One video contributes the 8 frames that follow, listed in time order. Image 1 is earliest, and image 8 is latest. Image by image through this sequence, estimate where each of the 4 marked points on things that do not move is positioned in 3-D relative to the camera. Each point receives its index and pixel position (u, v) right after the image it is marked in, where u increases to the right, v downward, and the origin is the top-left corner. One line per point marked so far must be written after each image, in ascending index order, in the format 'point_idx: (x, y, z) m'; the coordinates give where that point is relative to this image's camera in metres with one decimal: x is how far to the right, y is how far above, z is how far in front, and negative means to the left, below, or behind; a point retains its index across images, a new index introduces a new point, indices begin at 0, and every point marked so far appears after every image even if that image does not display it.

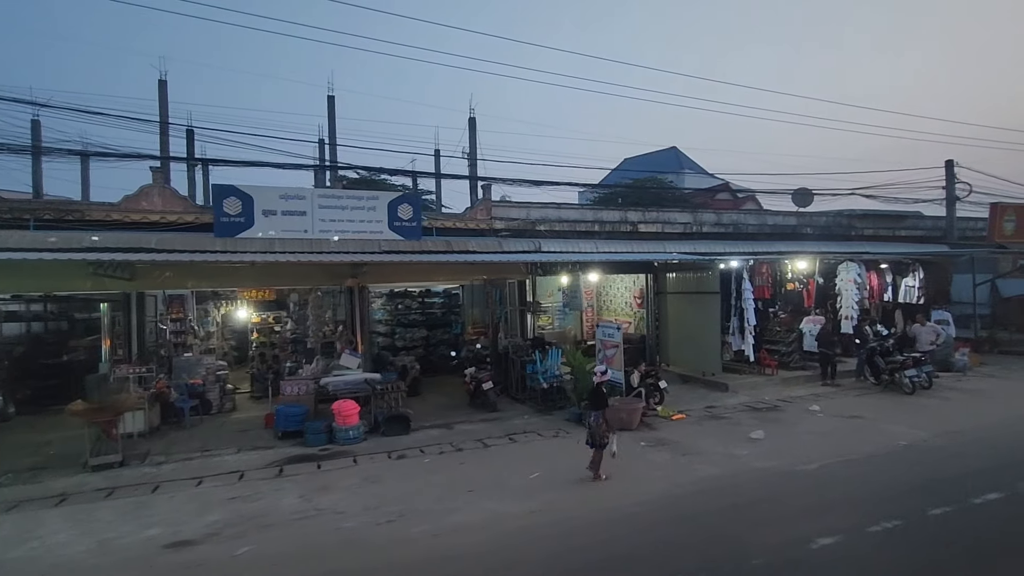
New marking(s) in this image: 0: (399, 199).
0: (-2.5, +2.0, +12.0) m
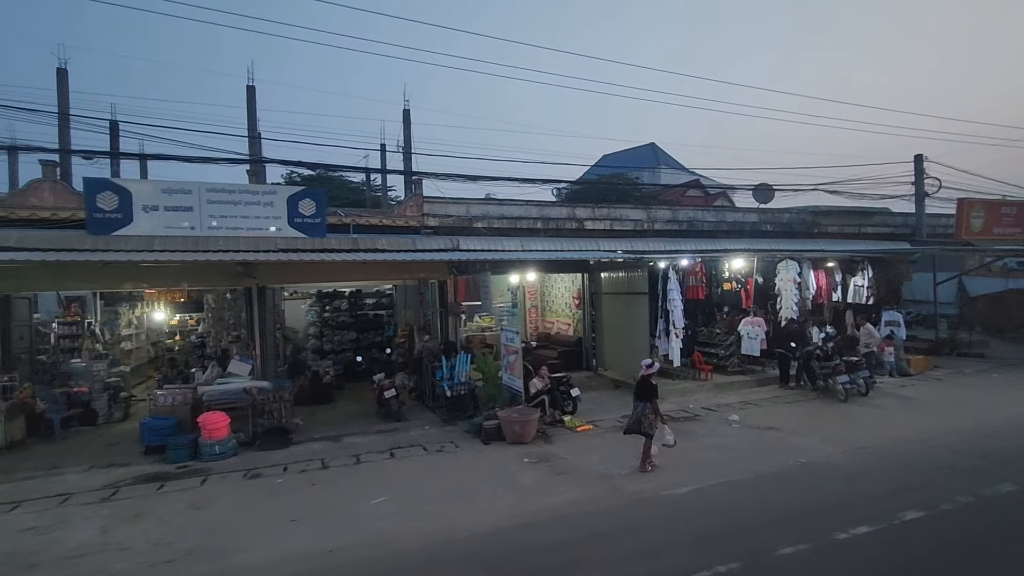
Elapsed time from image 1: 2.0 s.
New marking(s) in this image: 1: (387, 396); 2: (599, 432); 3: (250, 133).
0: (-4.4, +2.0, +11.3) m
1: (-2.5, -2.1, +10.6) m
2: (+1.5, -2.5, +9.4) m
3: (-7.1, +4.2, +14.6) m
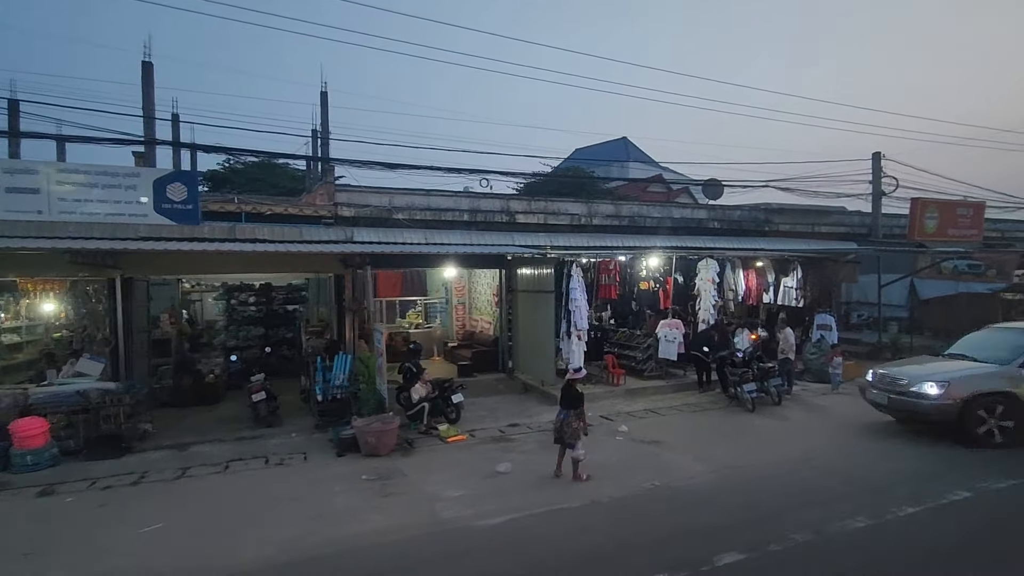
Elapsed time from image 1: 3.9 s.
0: (-6.6, +2.1, +10.3) m
1: (-4.7, -2.0, +9.8) m
2: (-0.7, -2.5, +8.5) m
3: (-9.3, +4.4, +13.6) m
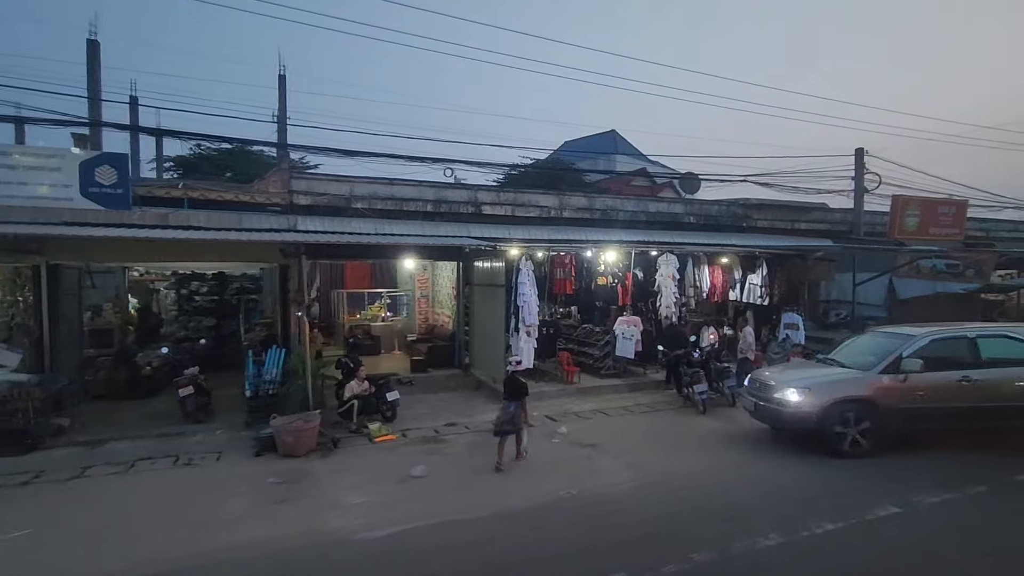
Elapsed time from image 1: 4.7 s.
0: (-7.5, +2.4, +9.8) m
1: (-5.7, -1.8, +9.3) m
2: (-1.7, -2.3, +8.1) m
3: (-10.2, +4.7, +13.1) m
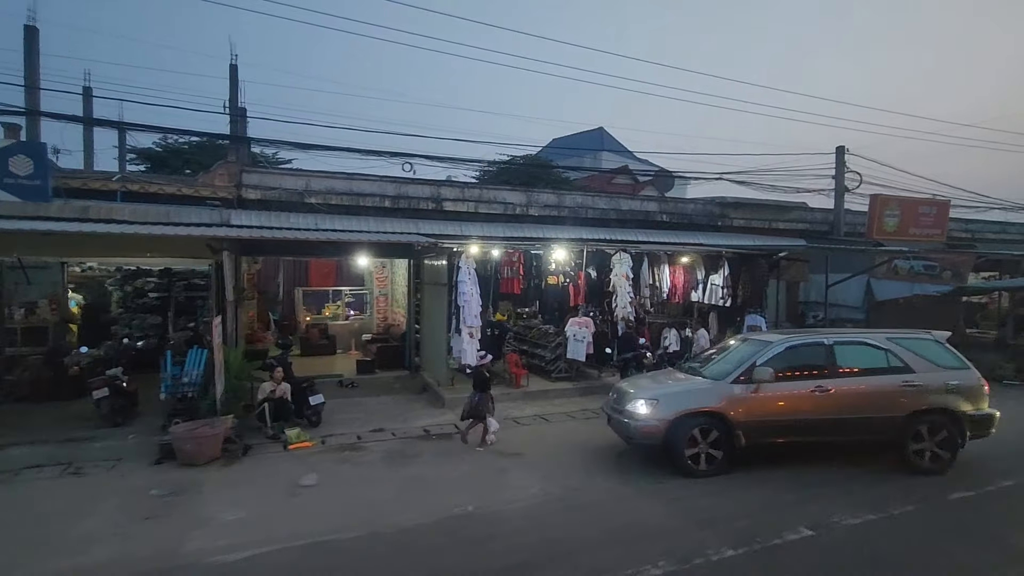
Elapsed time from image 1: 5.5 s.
0: (-8.6, +2.4, +9.3) m
1: (-6.8, -1.8, +8.9) m
2: (-2.8, -2.3, +7.7) m
3: (-11.3, +4.8, +12.6) m
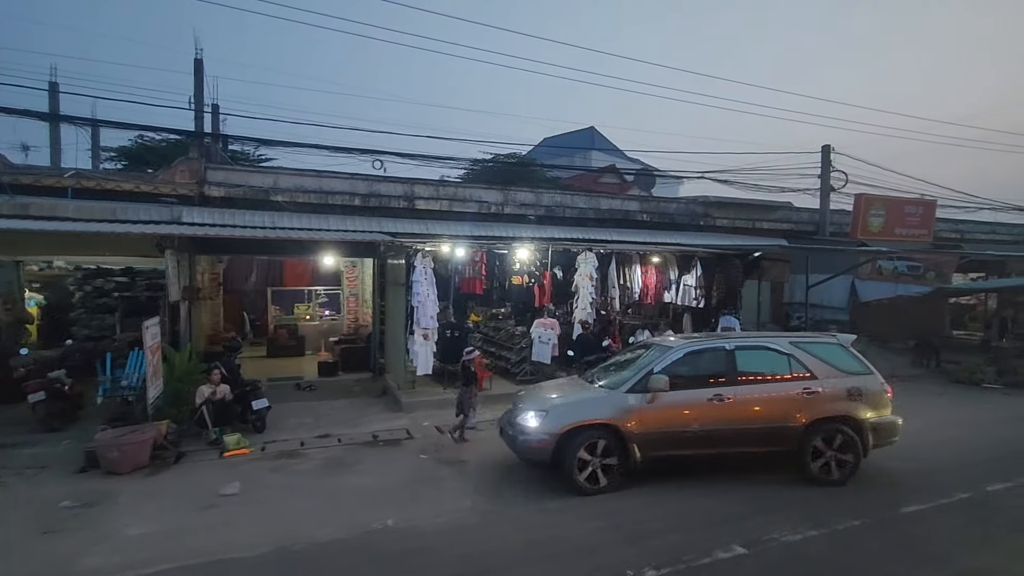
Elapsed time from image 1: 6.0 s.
0: (-9.4, +2.4, +9.0) m
1: (-7.6, -1.8, +8.5) m
2: (-3.6, -2.3, +7.3) m
3: (-12.0, +4.8, +12.3) m
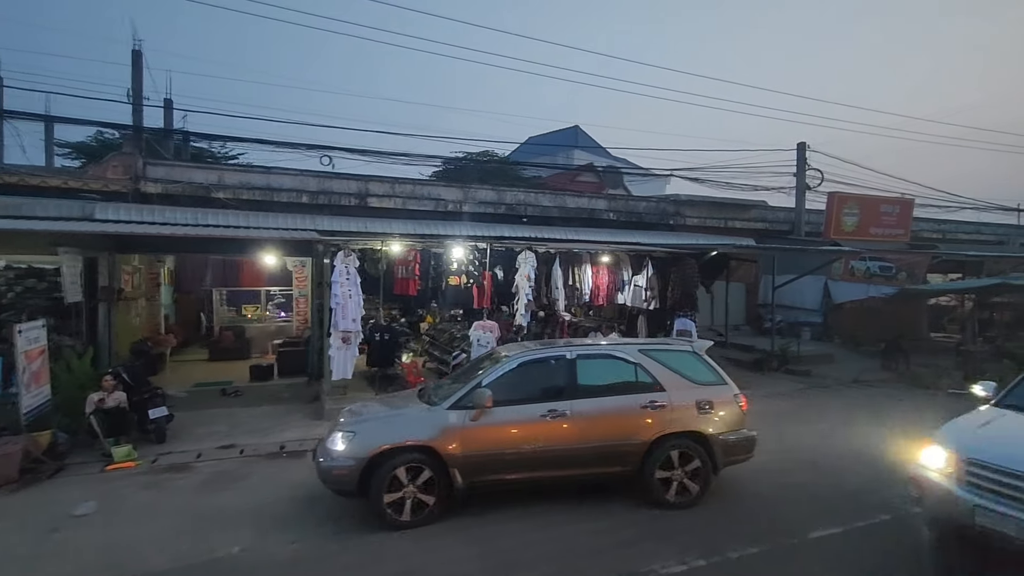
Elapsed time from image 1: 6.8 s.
0: (-10.6, +2.4, +8.5) m
1: (-8.8, -1.8, +8.0) m
2: (-4.8, -2.3, +6.8) m
3: (-13.3, +4.8, +11.7) m
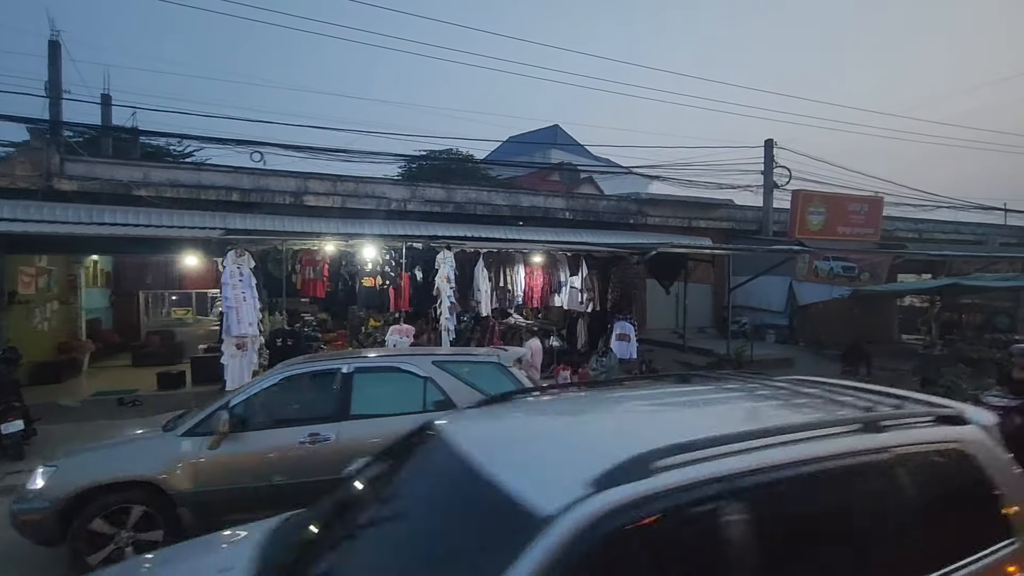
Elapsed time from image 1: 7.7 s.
0: (-12.0, +2.4, +7.8) m
1: (-10.2, -1.8, +7.3) m
2: (-6.3, -2.3, +6.2) m
3: (-14.7, +4.7, +11.1) m
